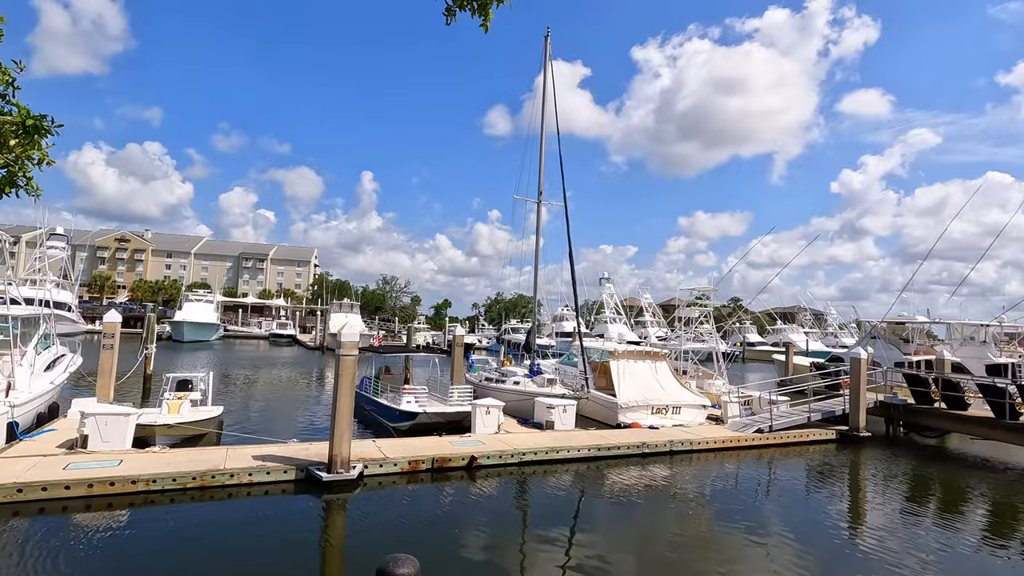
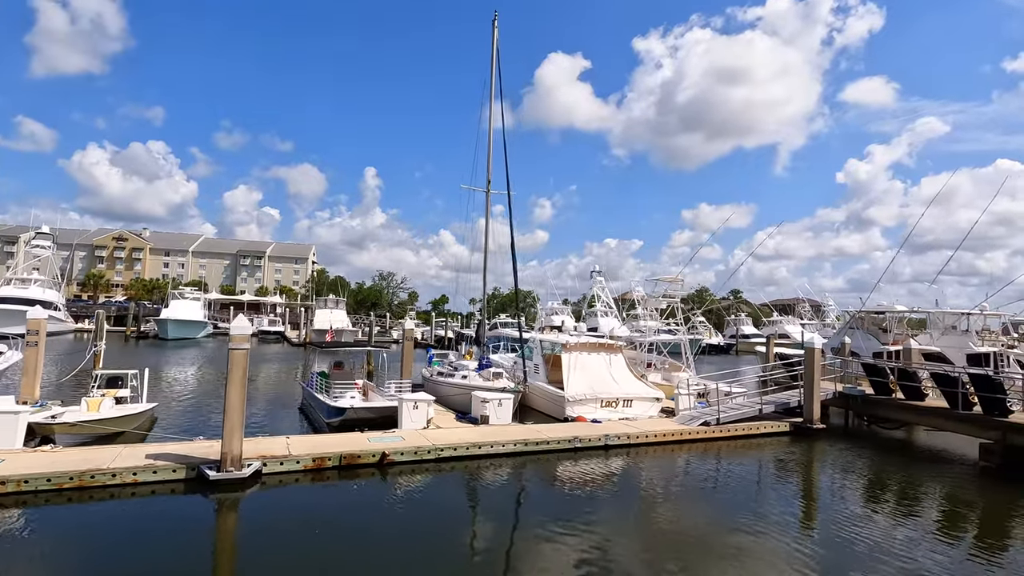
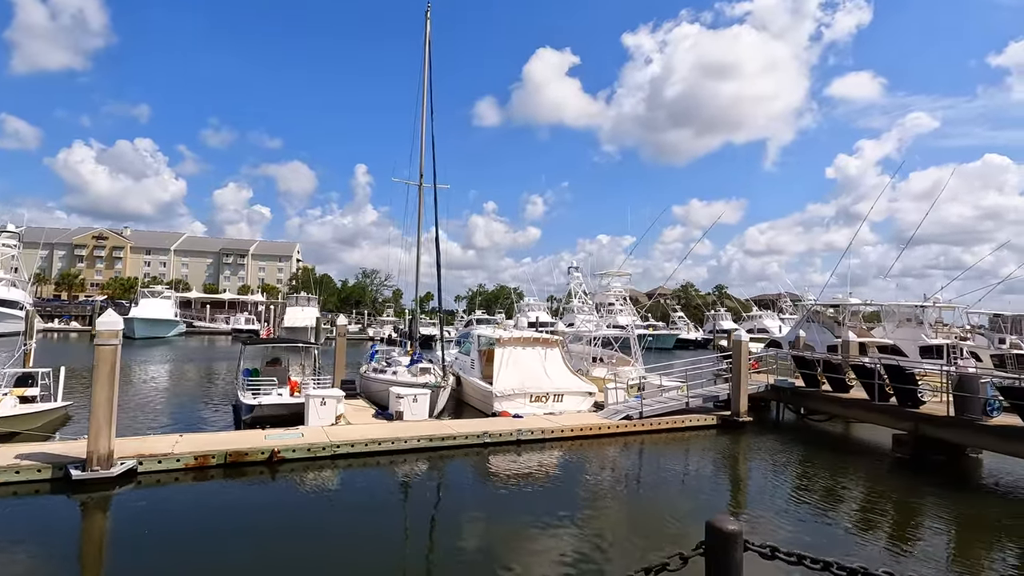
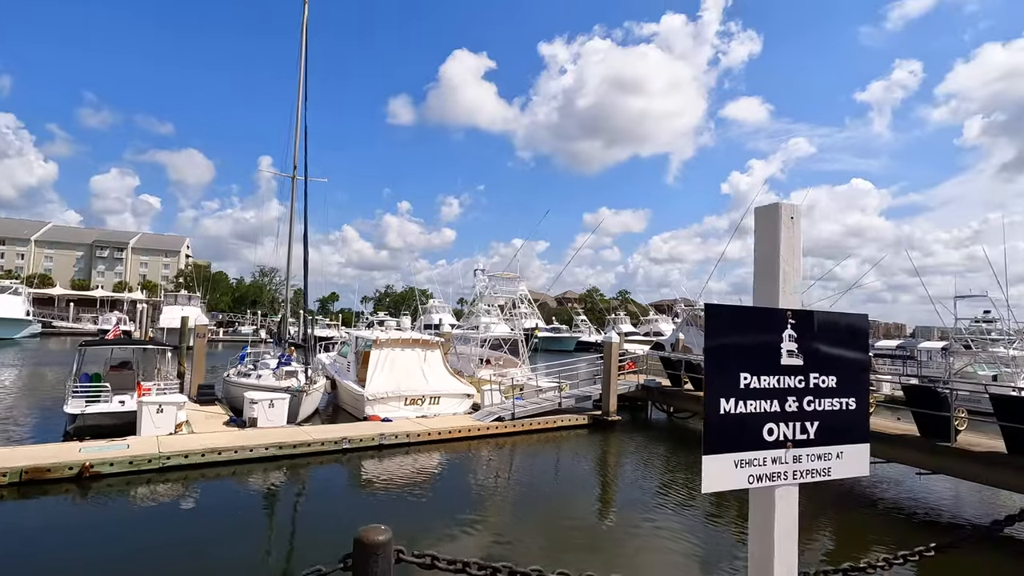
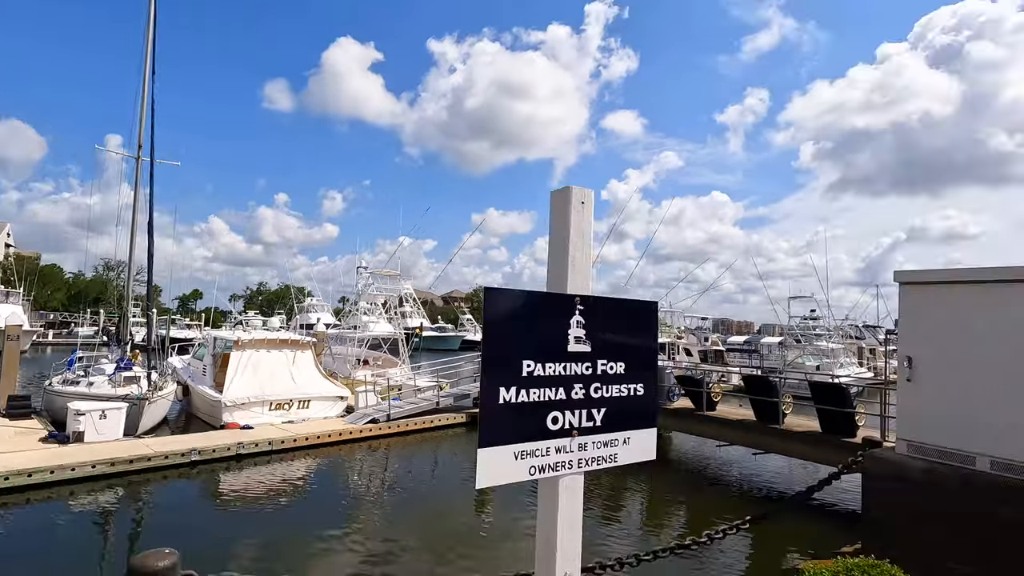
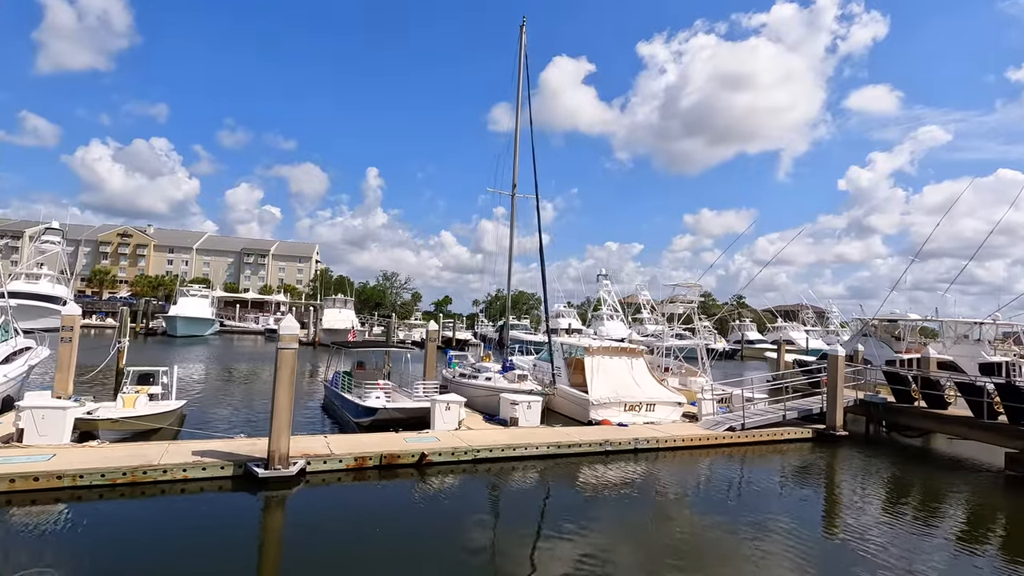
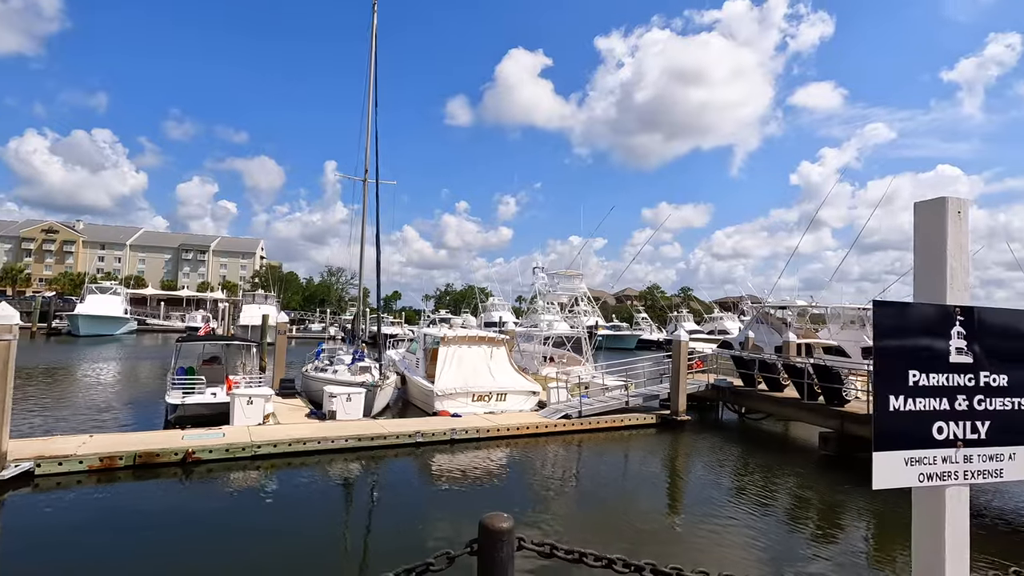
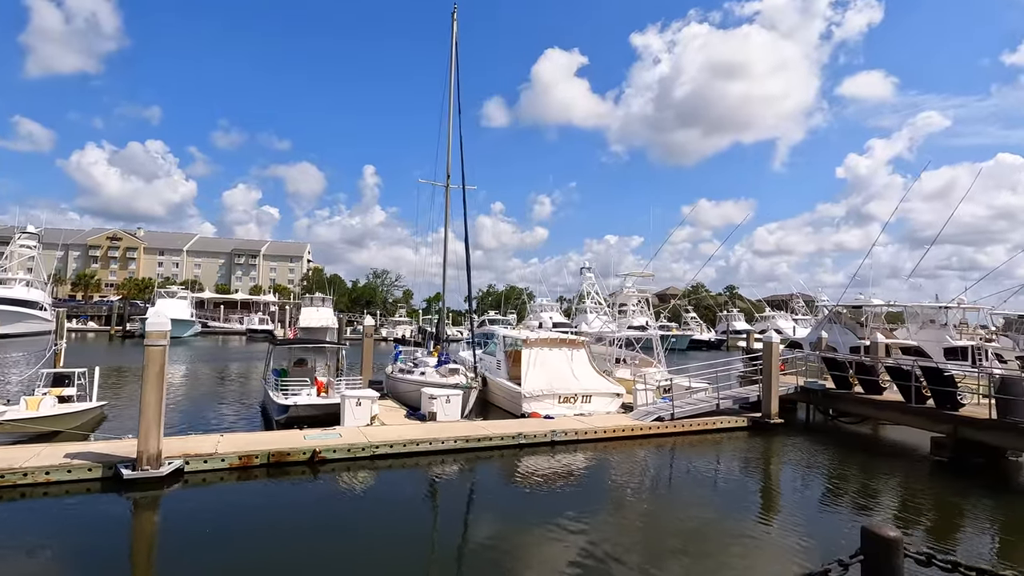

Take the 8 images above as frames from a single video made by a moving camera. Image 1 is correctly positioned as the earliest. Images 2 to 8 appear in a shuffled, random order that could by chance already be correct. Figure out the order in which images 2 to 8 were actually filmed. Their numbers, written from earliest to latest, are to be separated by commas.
6, 2, 8, 3, 7, 4, 5
